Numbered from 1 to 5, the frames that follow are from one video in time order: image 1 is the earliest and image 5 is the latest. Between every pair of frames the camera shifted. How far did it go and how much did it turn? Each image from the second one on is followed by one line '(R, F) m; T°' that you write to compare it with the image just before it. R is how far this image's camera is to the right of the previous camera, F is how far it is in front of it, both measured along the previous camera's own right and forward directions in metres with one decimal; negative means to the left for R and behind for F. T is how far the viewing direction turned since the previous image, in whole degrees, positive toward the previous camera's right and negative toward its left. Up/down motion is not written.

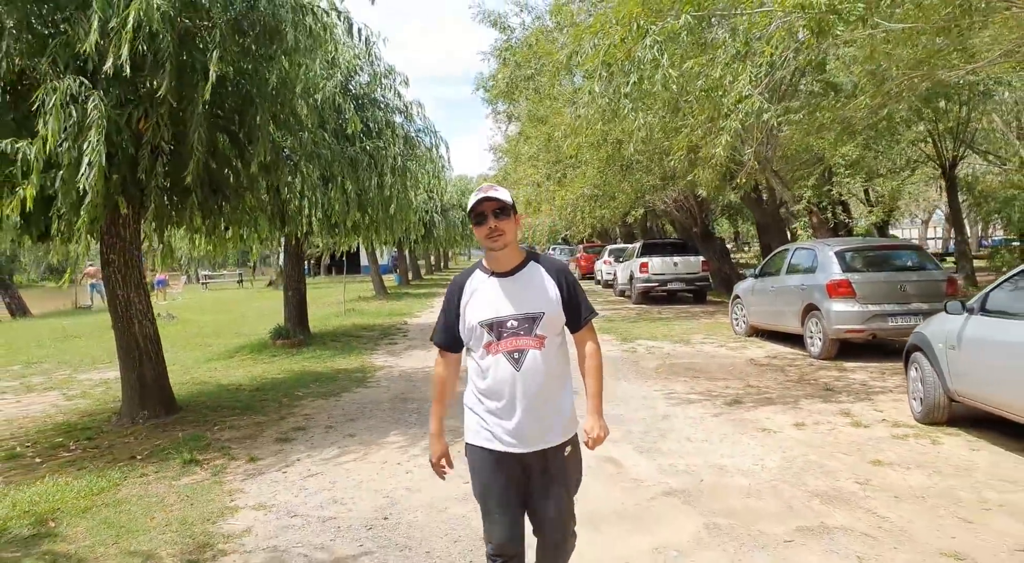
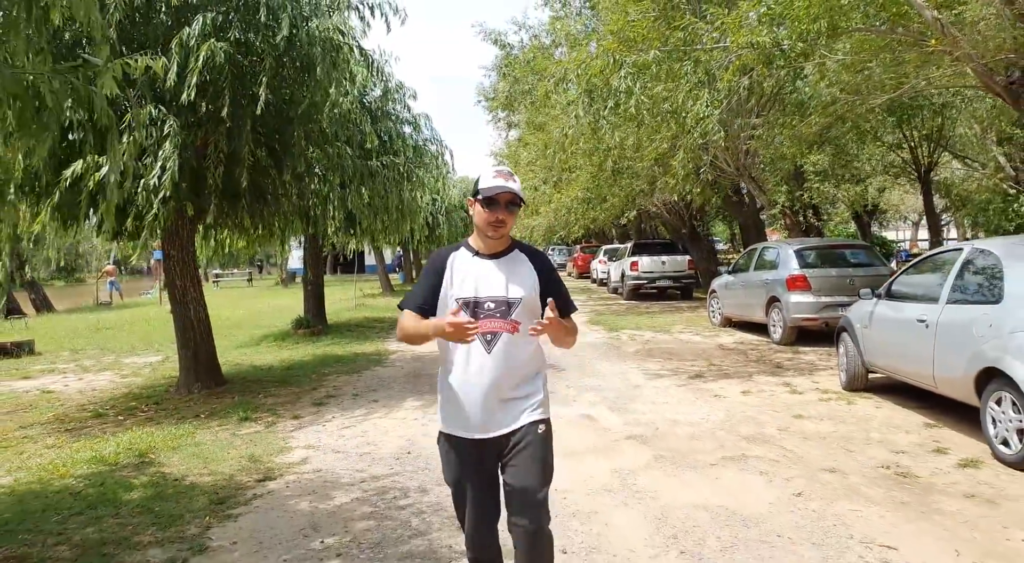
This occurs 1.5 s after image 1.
(+0.1, -1.2) m; 0°
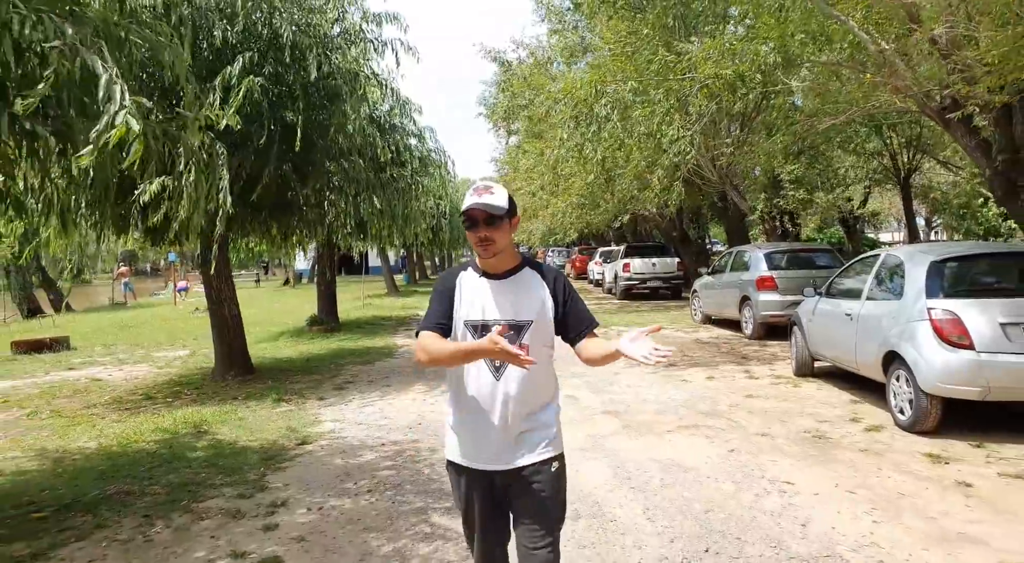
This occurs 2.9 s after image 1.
(+0.1, -1.1) m; 0°
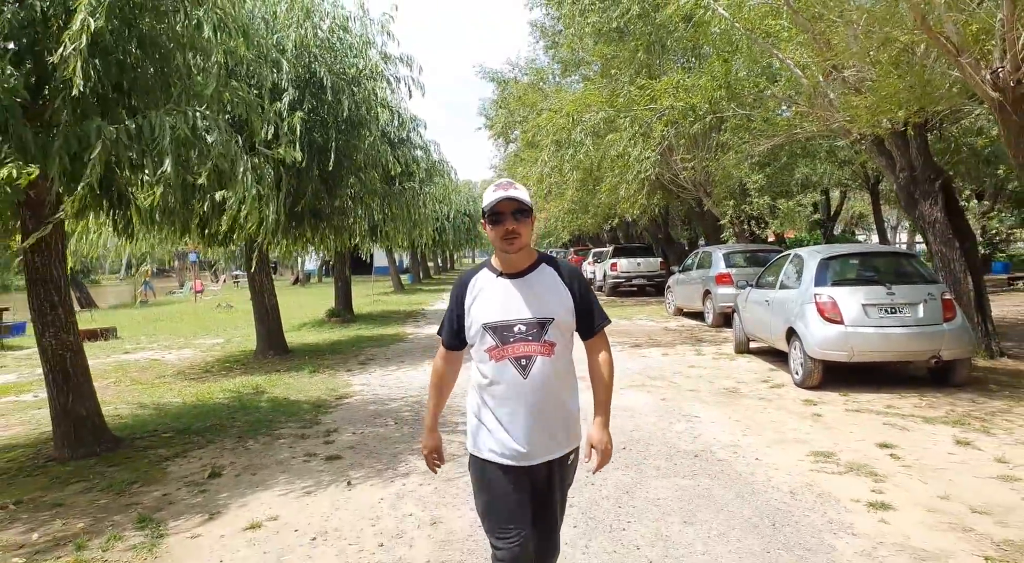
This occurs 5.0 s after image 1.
(+0.1, -1.8) m; 0°
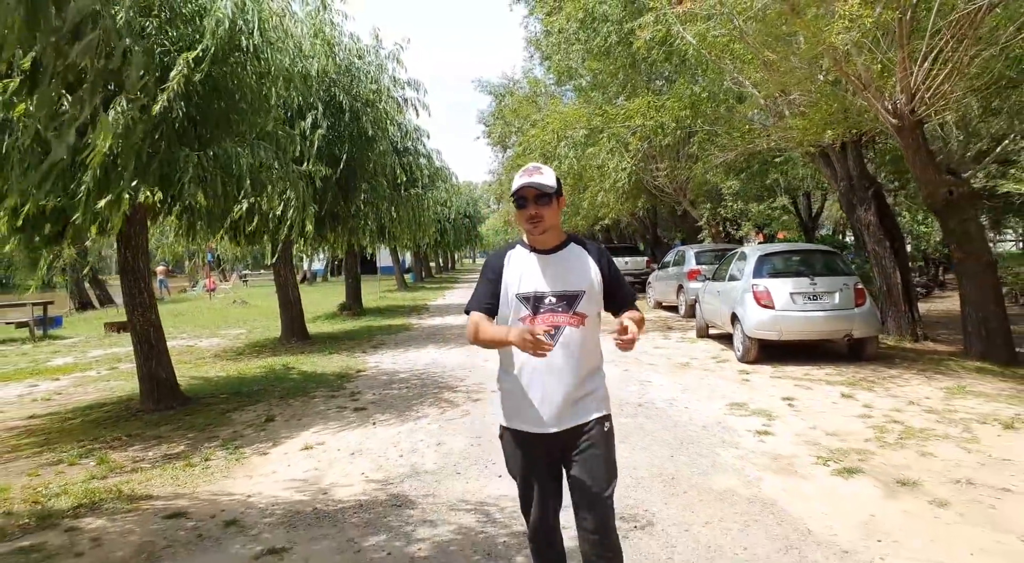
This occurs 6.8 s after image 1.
(+0.1, -1.5) m; 0°
